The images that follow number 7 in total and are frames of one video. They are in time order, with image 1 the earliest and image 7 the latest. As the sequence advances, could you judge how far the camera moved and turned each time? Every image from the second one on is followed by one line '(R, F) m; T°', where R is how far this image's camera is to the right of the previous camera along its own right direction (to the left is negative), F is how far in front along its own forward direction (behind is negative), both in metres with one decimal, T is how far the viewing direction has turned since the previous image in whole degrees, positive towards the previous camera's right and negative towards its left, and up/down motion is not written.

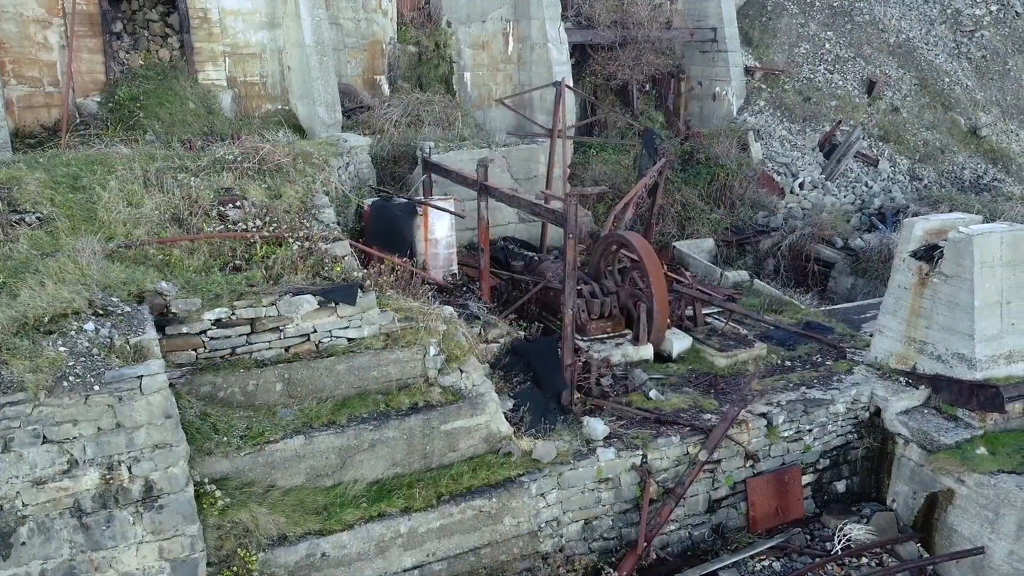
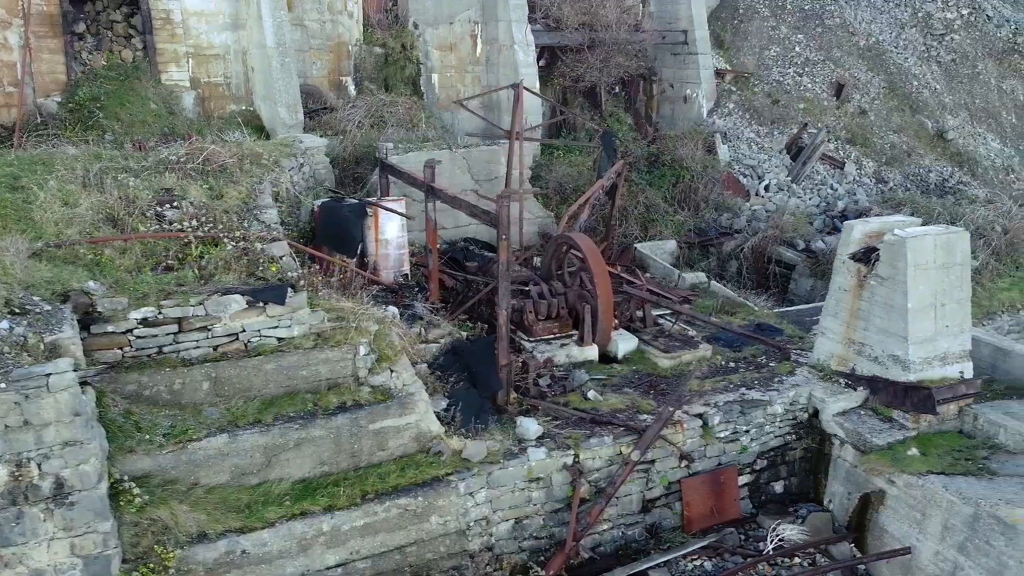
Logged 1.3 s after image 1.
(+0.4, 0.0) m; 0°
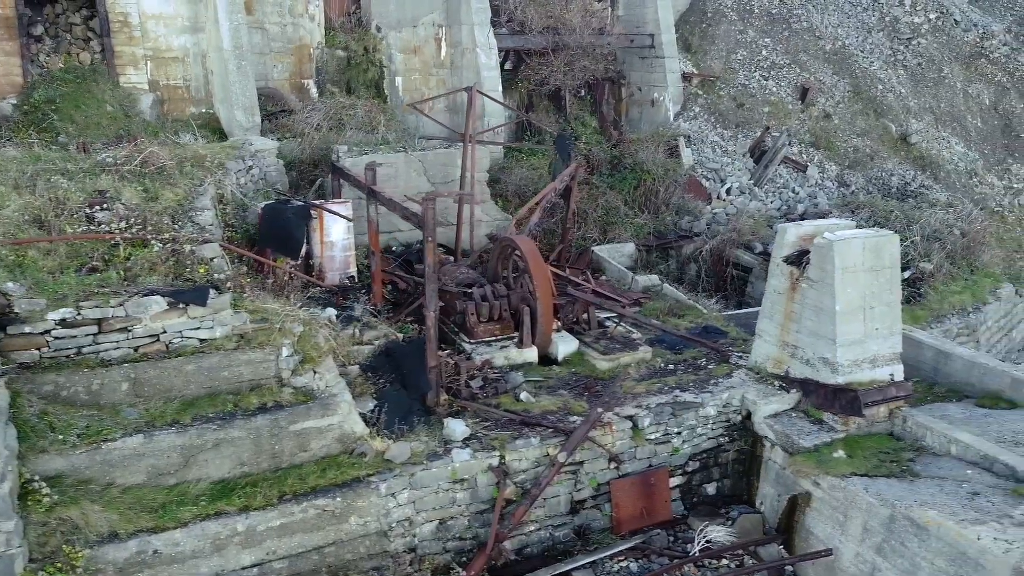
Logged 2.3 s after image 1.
(+0.4, 0.0) m; 0°
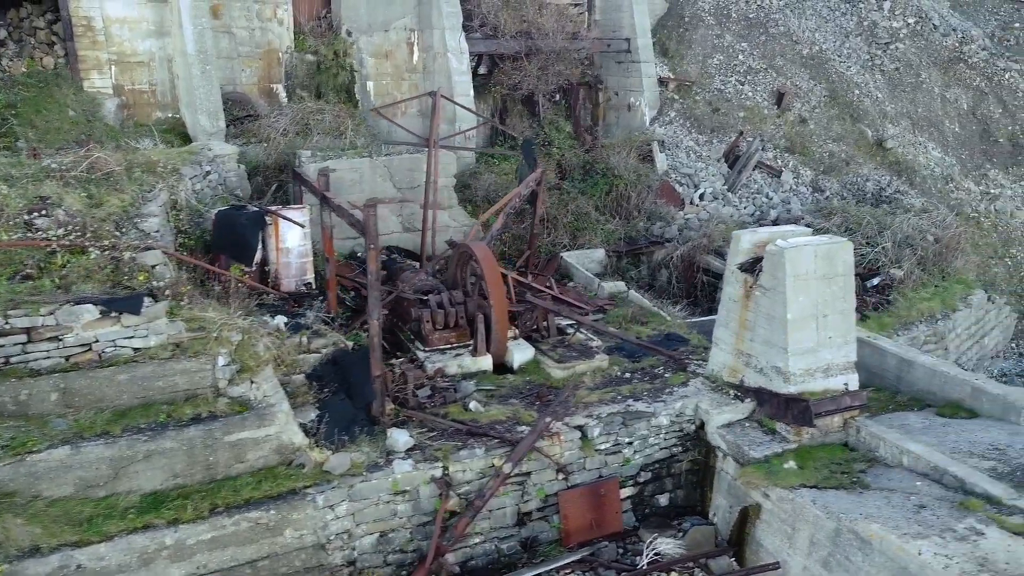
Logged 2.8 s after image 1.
(+0.3, +0.1) m; 0°
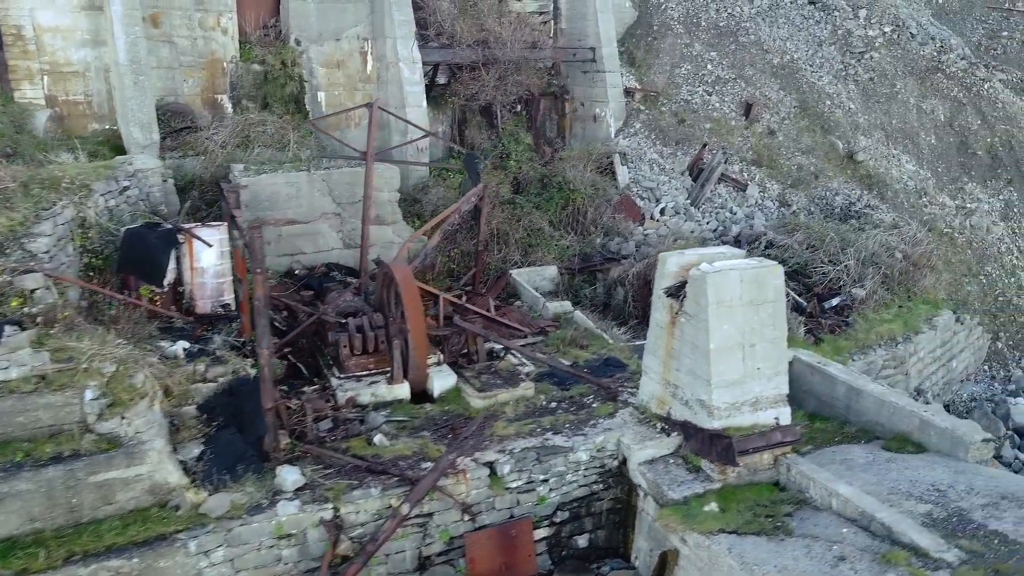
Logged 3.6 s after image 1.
(+0.6, +0.3) m; -1°
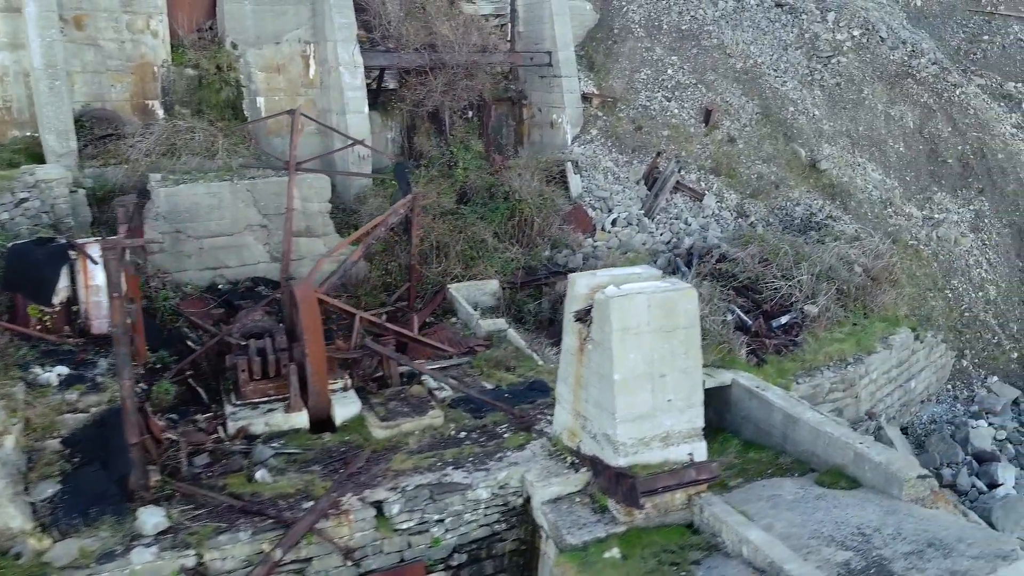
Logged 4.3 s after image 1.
(+0.6, +0.4) m; 0°
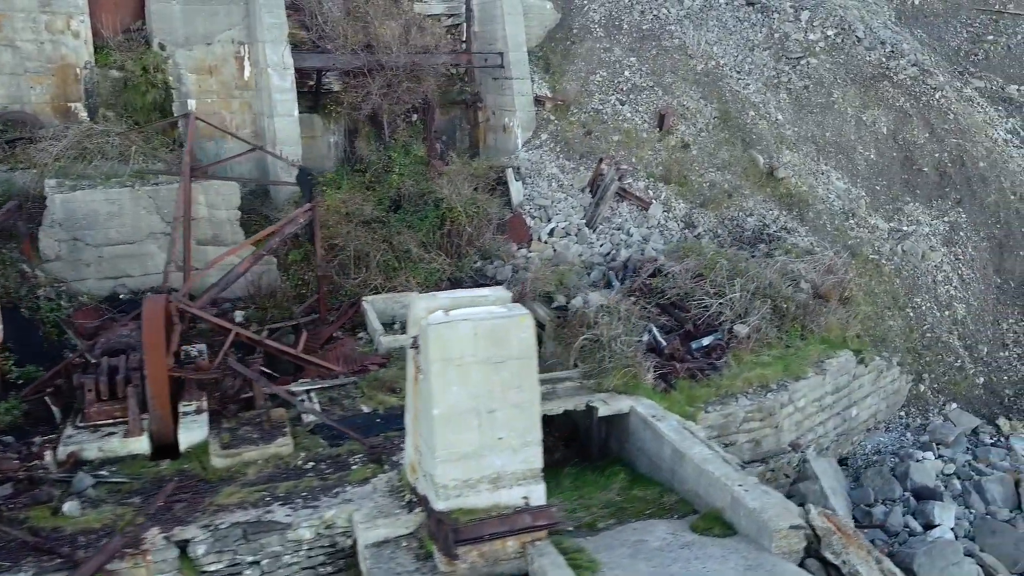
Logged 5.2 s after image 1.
(+1.1, +0.4) m; -3°
